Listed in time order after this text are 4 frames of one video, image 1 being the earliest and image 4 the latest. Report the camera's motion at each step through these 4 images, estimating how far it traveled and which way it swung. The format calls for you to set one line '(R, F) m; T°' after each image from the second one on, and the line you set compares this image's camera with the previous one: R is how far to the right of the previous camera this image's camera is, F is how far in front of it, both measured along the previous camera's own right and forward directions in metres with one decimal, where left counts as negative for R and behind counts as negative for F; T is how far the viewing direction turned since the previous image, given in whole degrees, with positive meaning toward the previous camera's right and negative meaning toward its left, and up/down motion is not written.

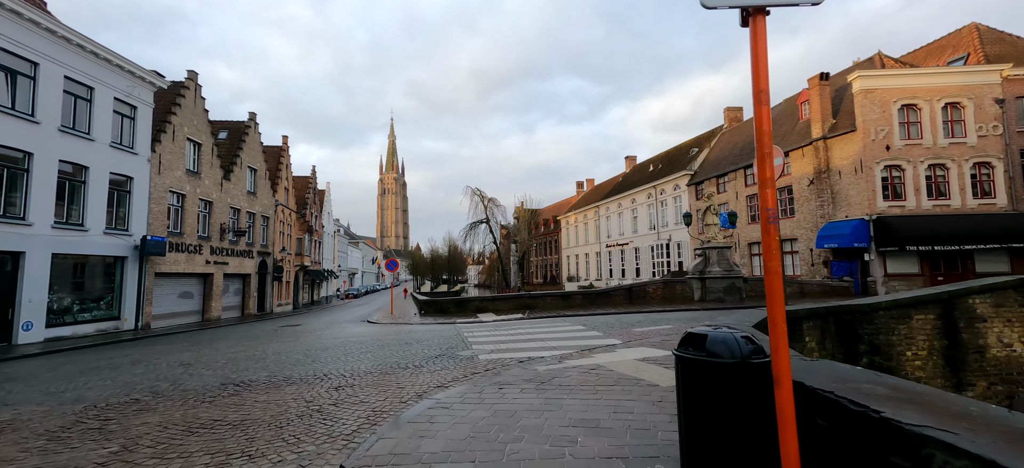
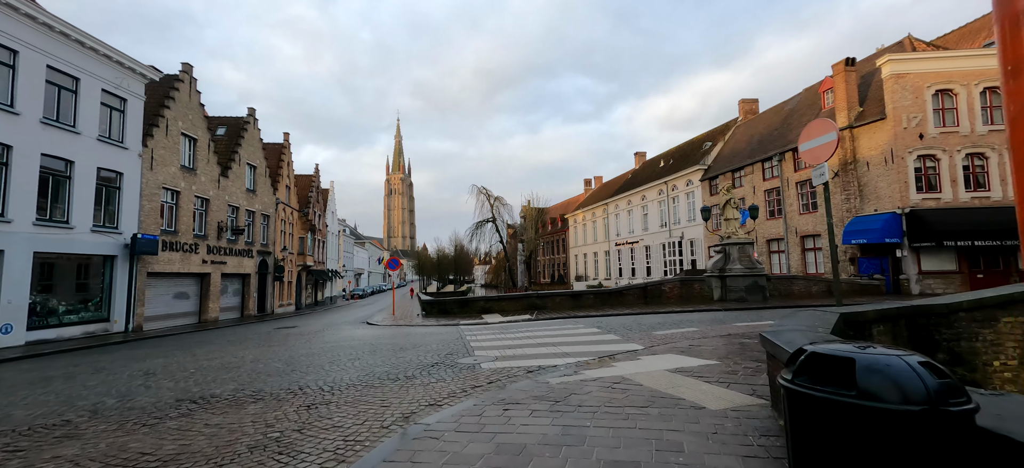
(0.0, +1.0) m; -1°
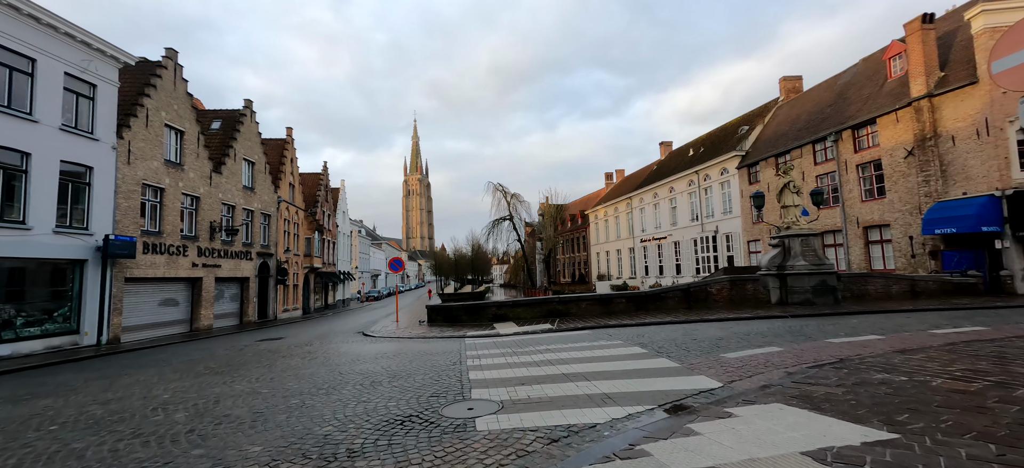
(+0.1, +2.4) m; -2°
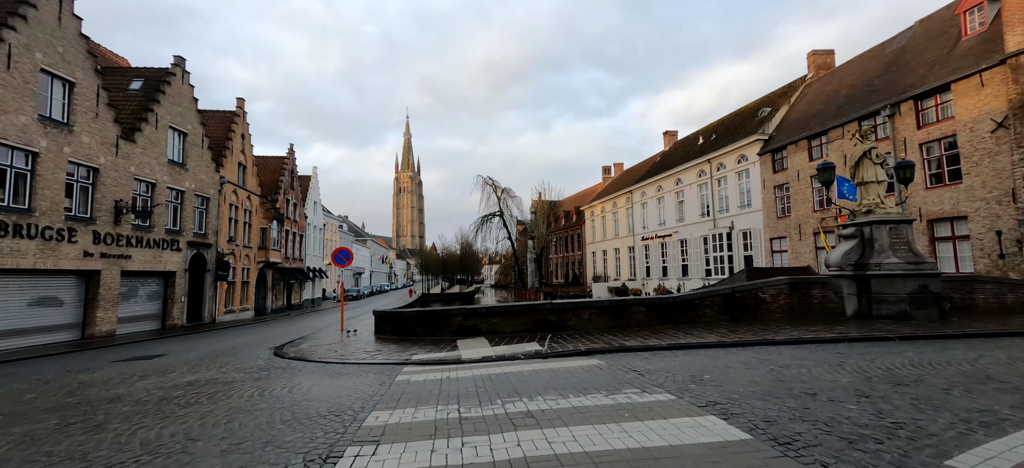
(+0.4, +4.2) m; +1°
